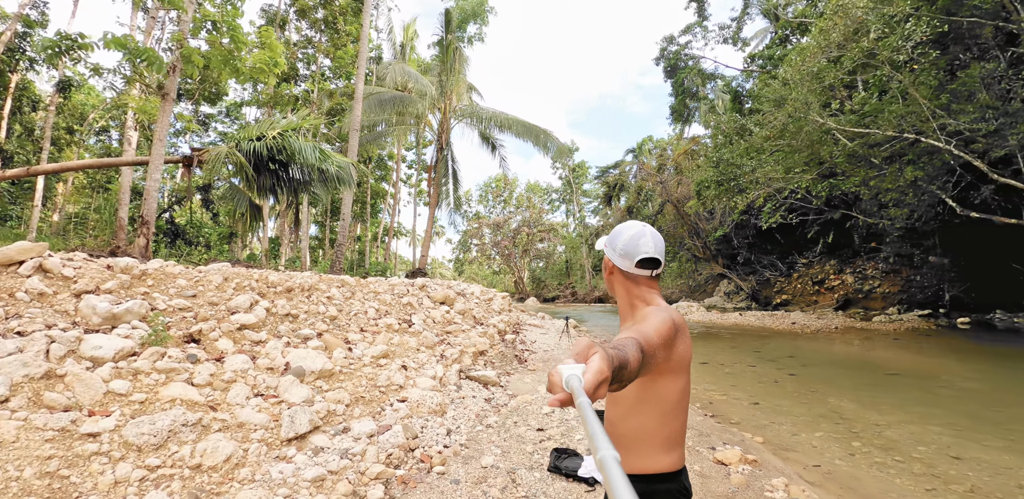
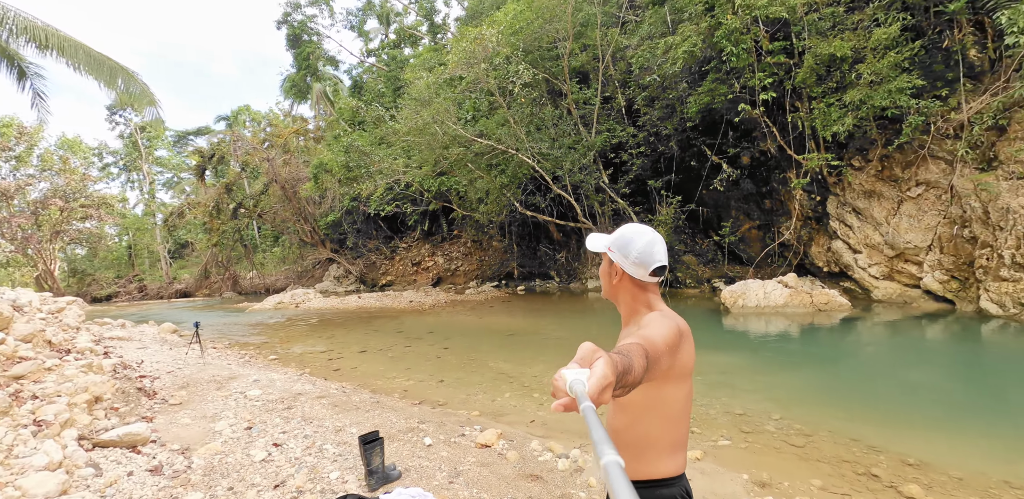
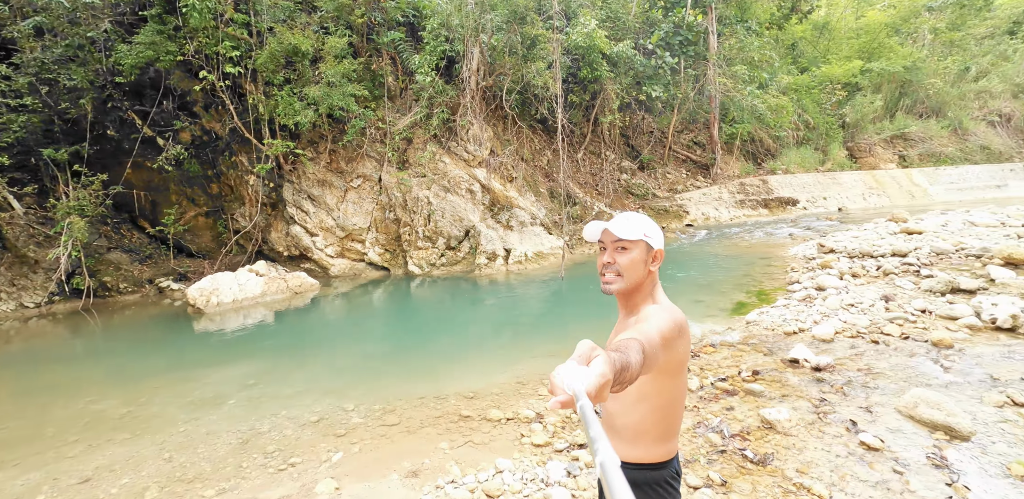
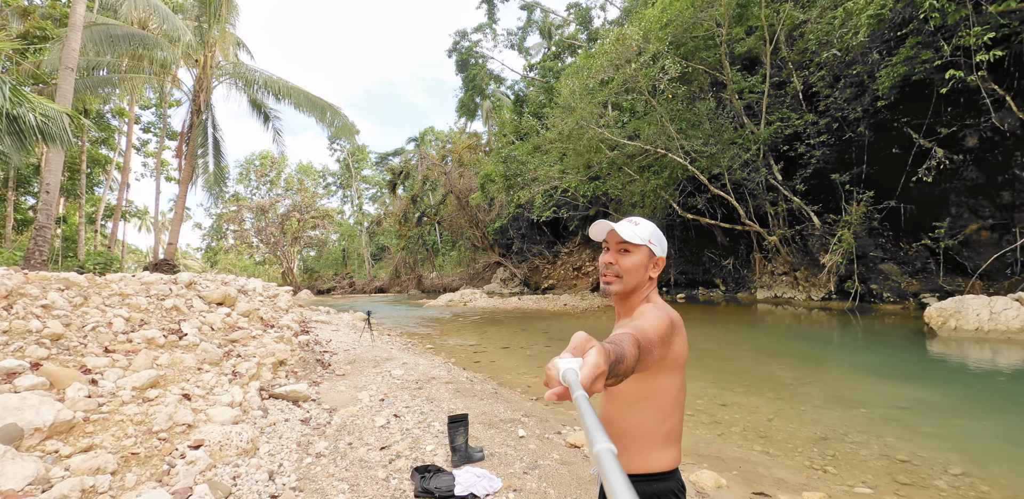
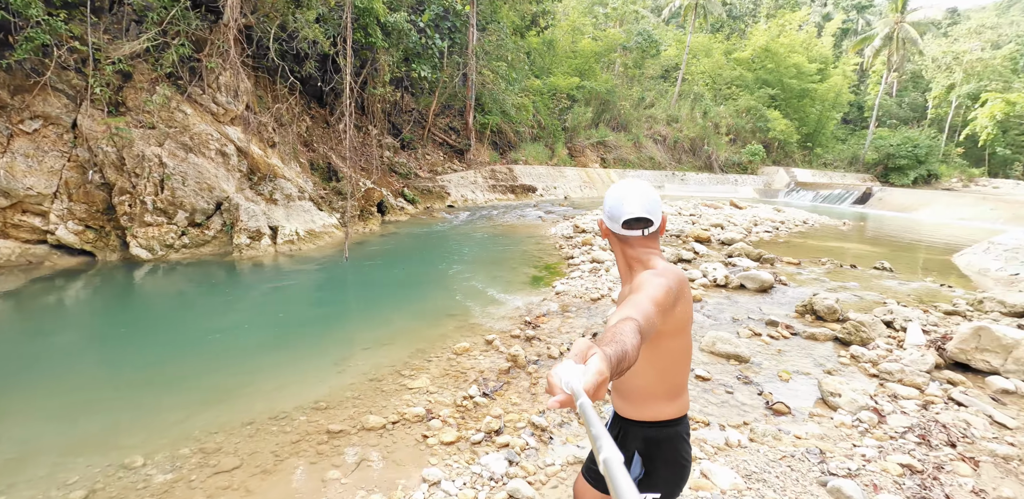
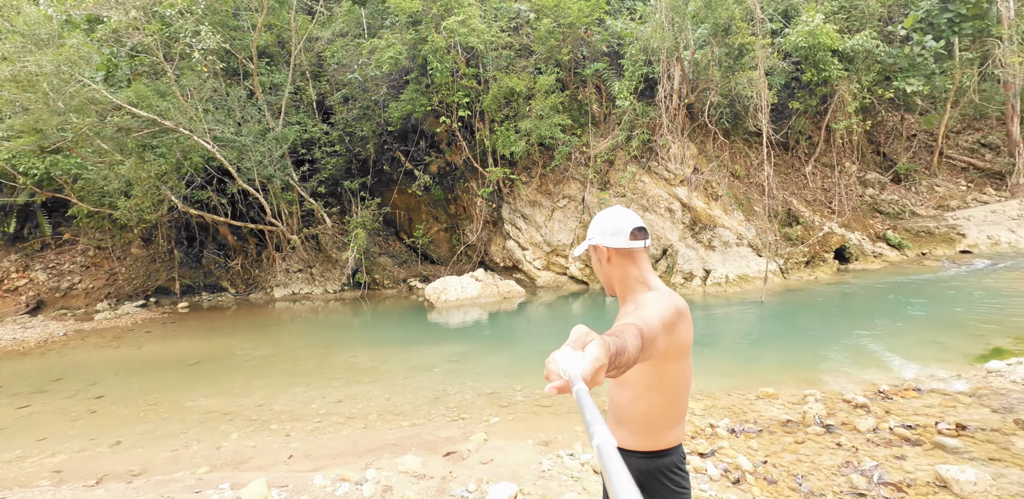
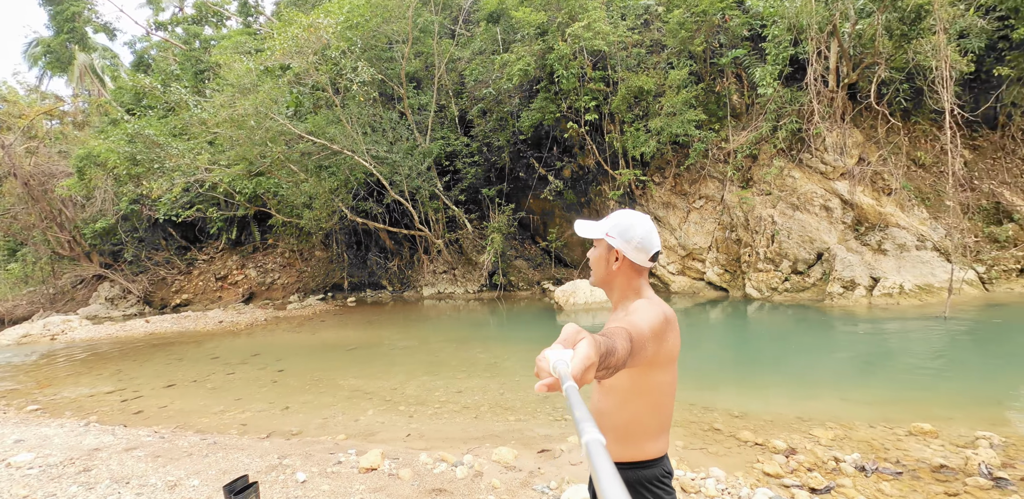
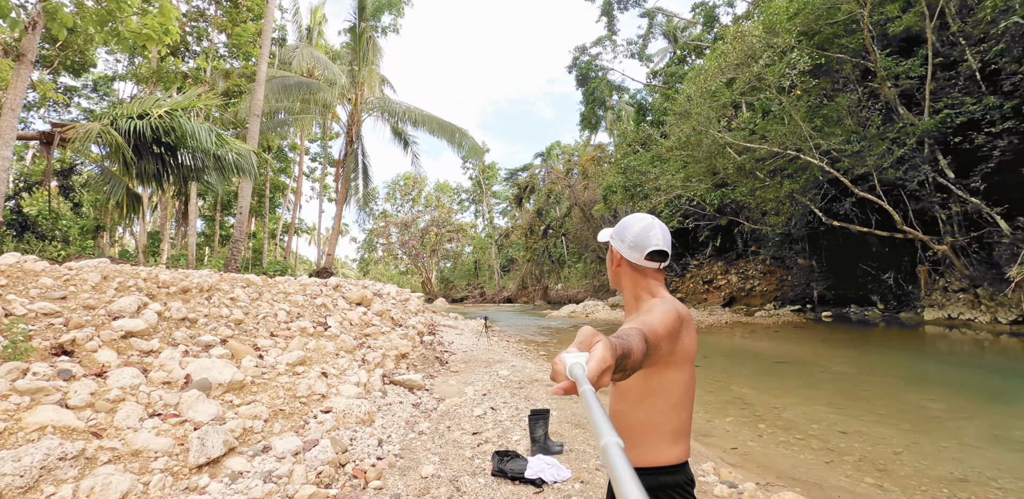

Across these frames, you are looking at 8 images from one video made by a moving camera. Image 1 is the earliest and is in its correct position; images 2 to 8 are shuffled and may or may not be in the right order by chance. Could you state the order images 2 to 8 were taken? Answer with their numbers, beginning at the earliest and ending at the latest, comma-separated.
8, 4, 2, 7, 6, 3, 5
